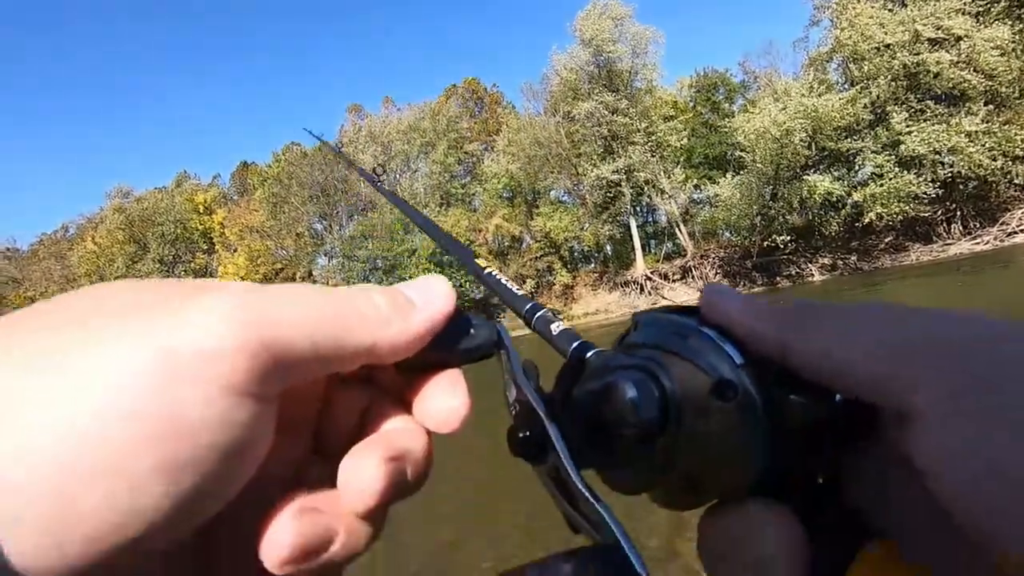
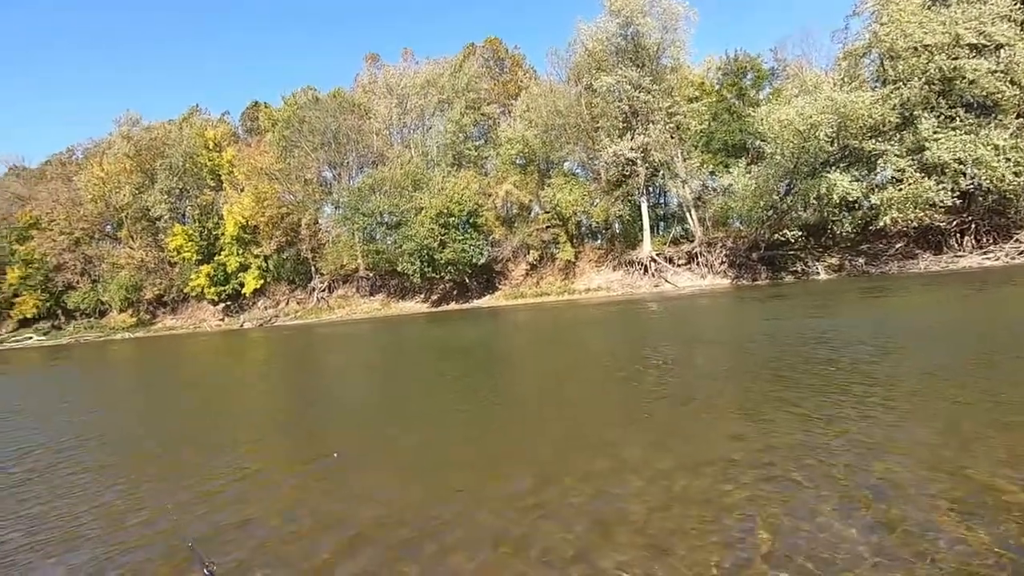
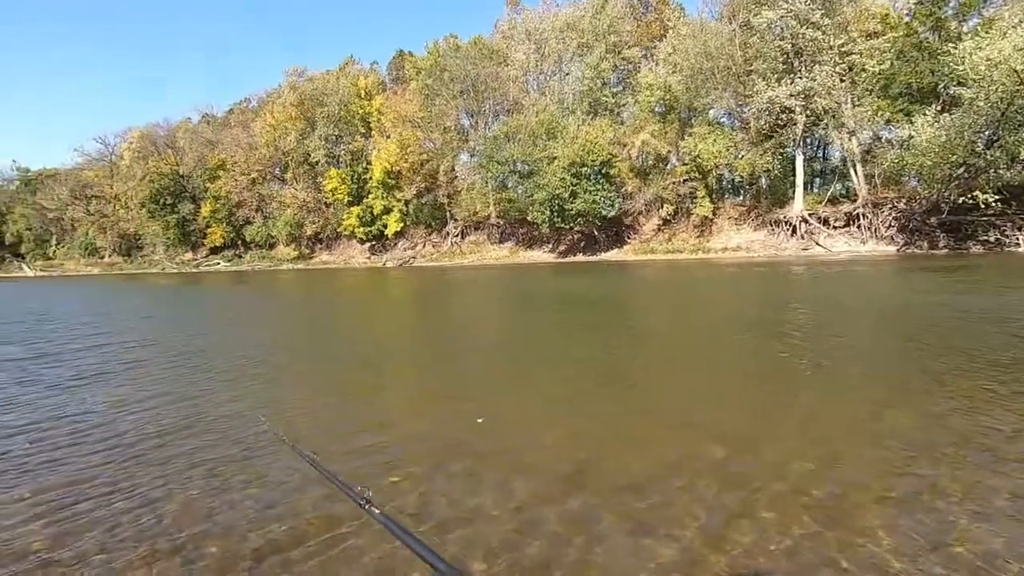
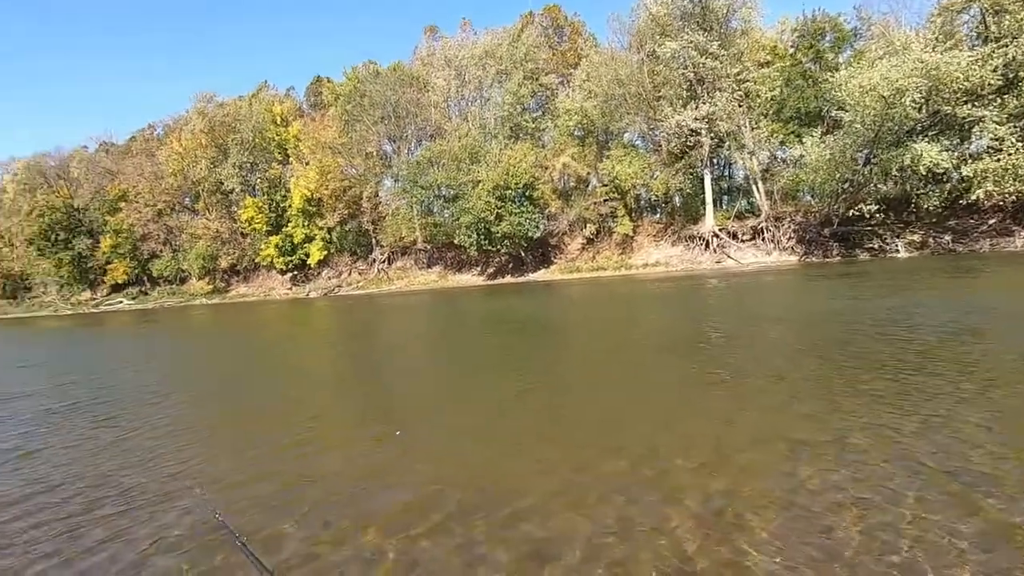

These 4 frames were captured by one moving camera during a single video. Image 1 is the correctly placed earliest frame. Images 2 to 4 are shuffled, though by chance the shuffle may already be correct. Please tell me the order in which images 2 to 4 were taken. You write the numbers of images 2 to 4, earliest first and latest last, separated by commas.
2, 4, 3
